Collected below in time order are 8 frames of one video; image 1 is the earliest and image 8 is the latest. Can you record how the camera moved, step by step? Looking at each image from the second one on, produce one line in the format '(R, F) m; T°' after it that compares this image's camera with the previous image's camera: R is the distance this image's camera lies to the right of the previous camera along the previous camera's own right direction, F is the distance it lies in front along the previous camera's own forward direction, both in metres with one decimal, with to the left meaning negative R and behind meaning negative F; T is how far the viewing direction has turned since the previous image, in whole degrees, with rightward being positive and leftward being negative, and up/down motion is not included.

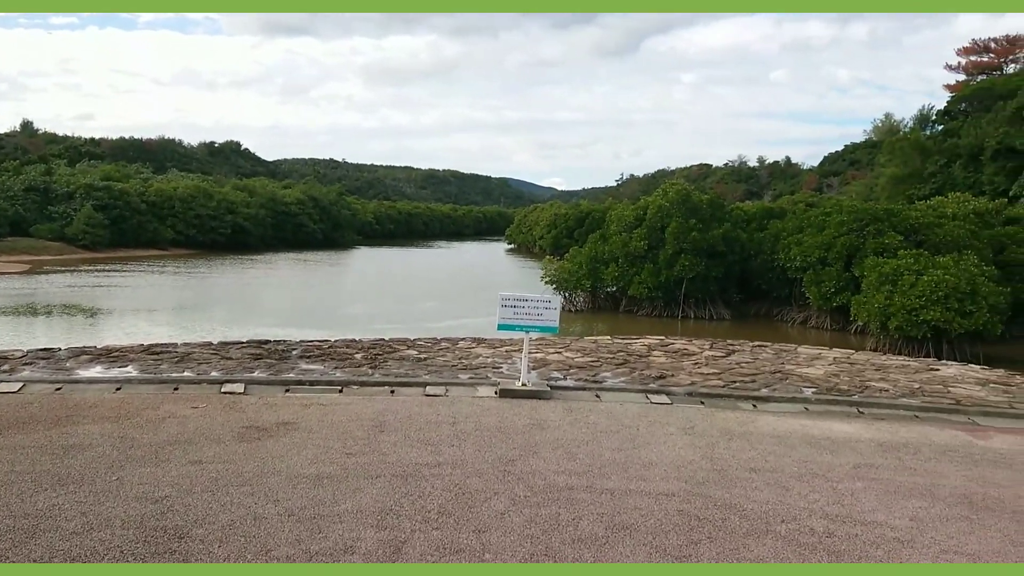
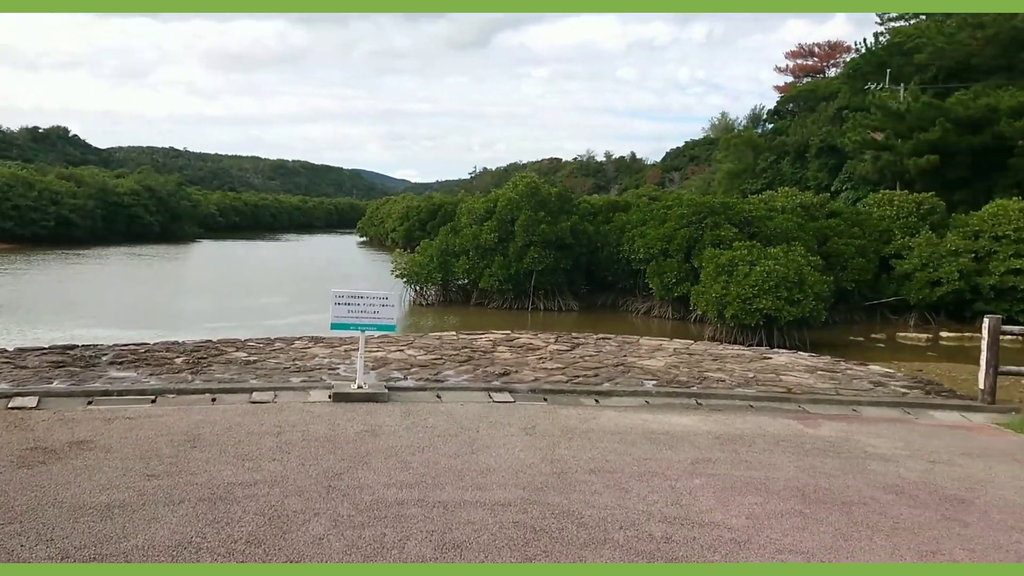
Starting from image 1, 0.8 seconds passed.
(+0.2, +0.4) m; +10°
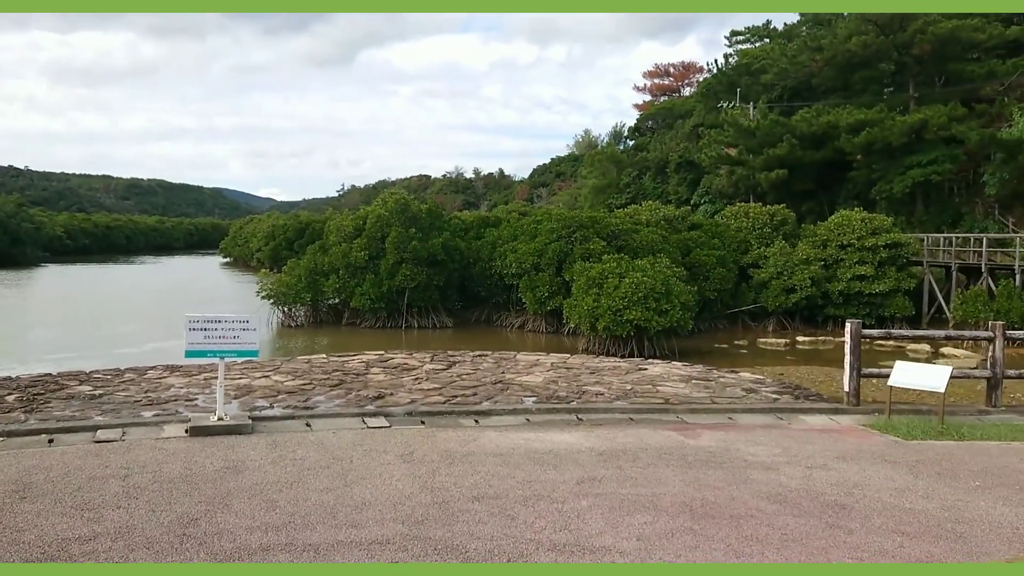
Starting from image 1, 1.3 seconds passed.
(0.0, +0.3) m; +9°
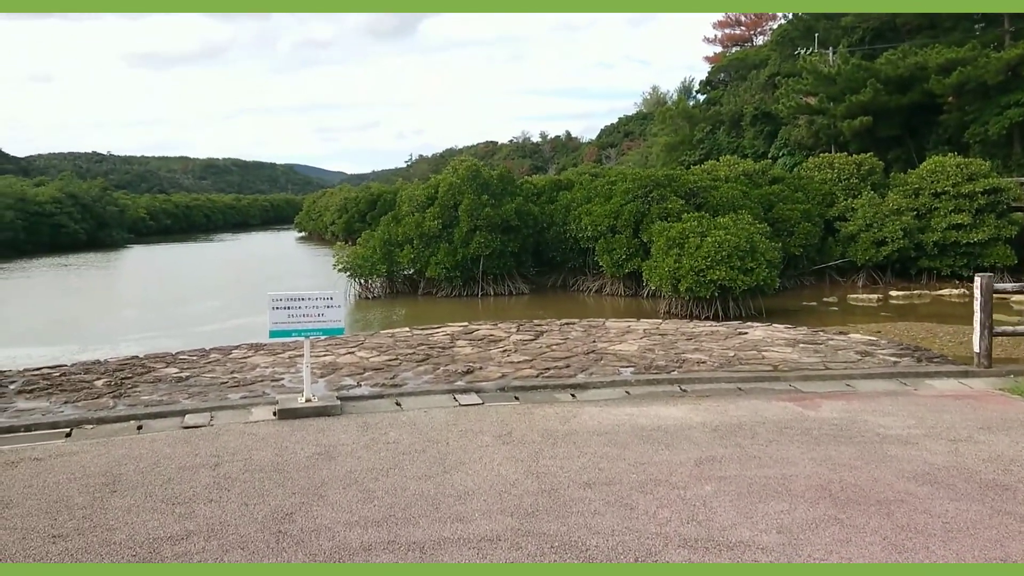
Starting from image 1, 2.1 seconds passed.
(-0.2, +0.5) m; -5°
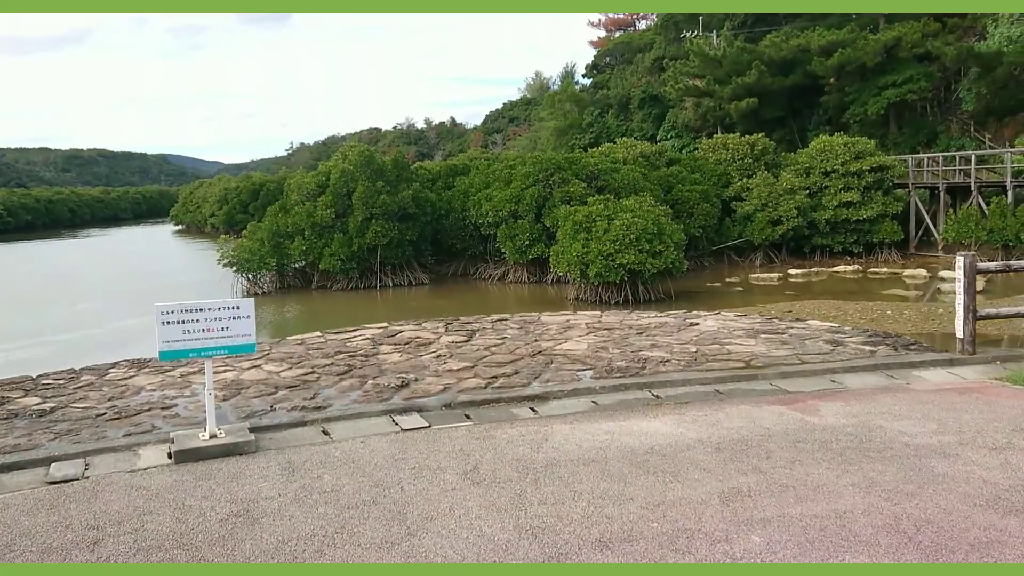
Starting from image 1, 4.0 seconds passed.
(-0.4, +1.2) m; +7°
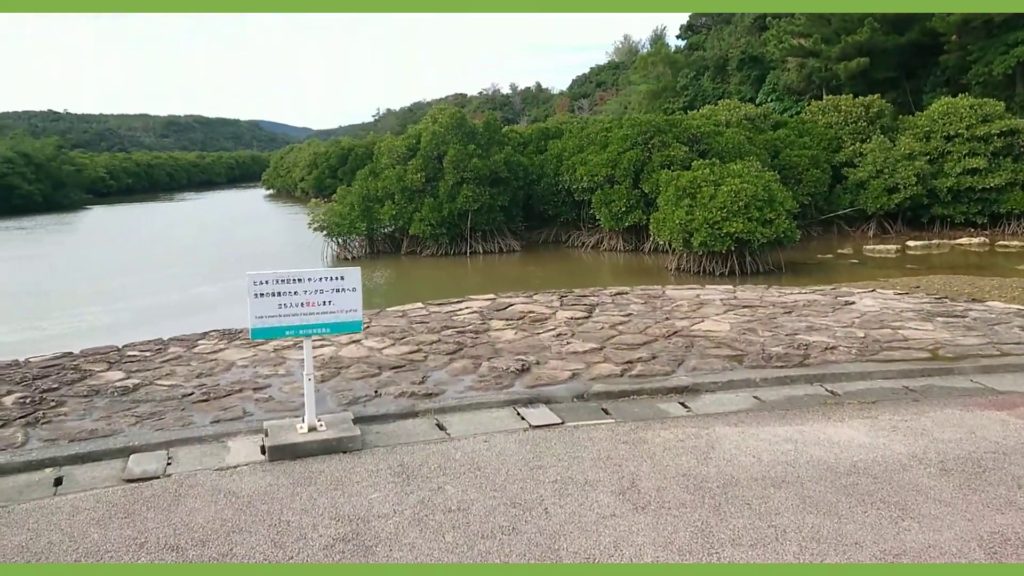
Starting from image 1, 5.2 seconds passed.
(-0.4, +1.0) m; -5°
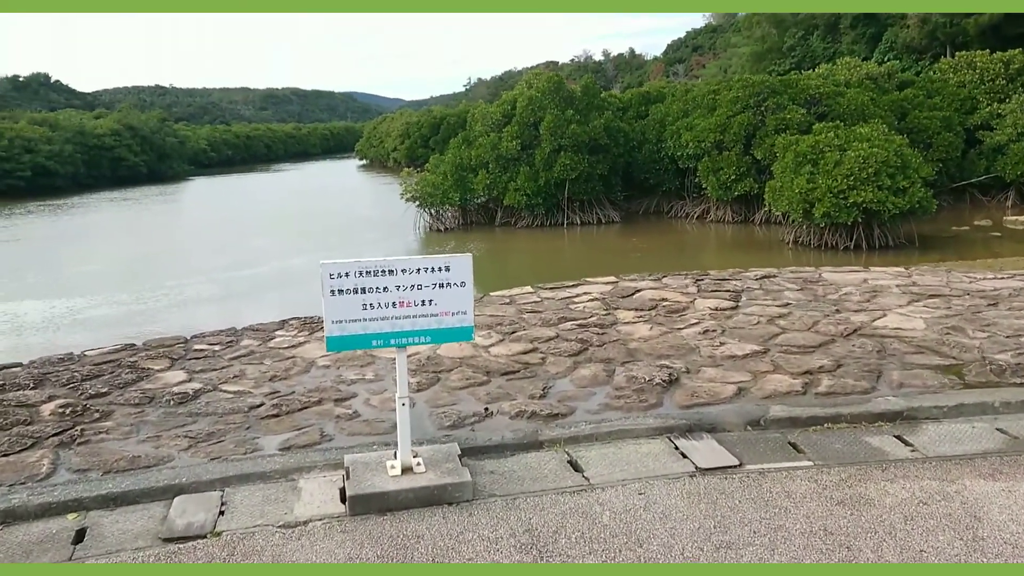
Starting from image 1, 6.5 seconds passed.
(-0.3, +1.3) m; -6°
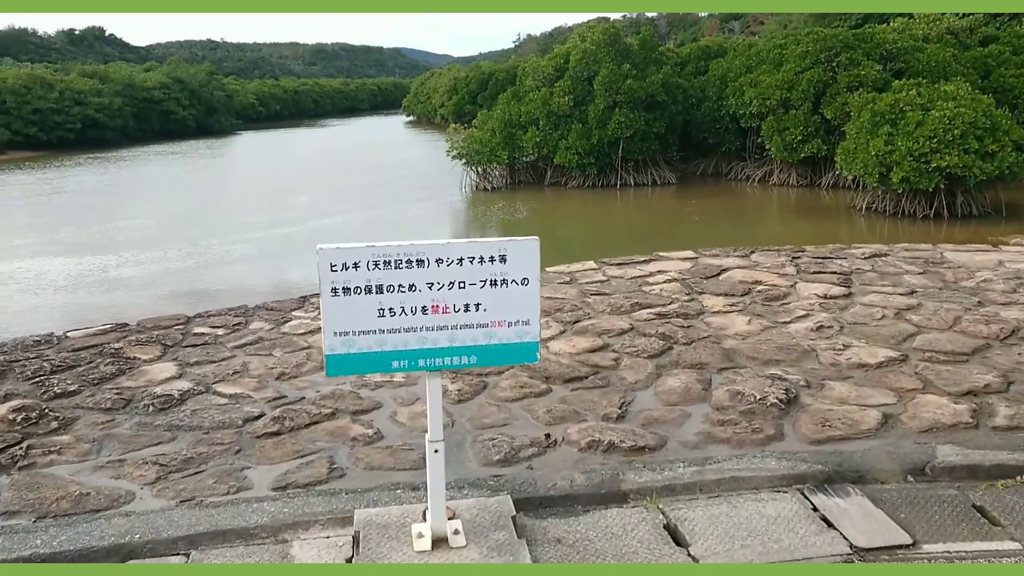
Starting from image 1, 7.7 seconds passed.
(-0.1, +1.1) m; -3°
